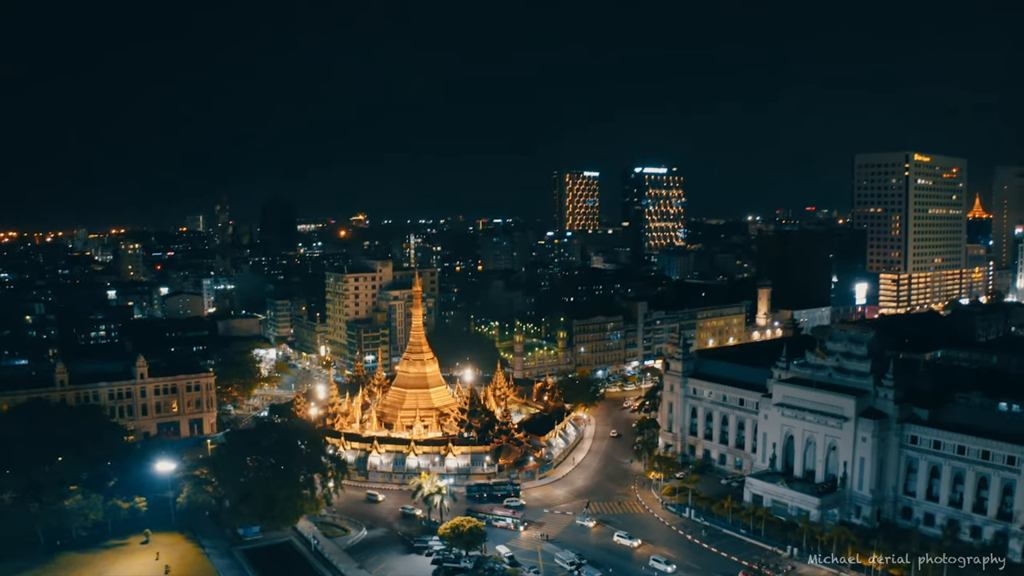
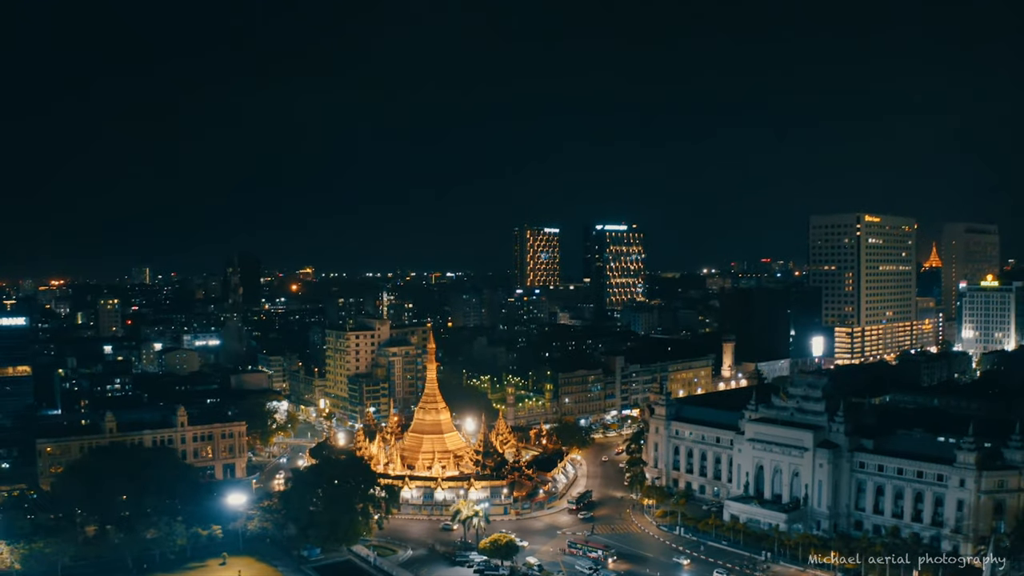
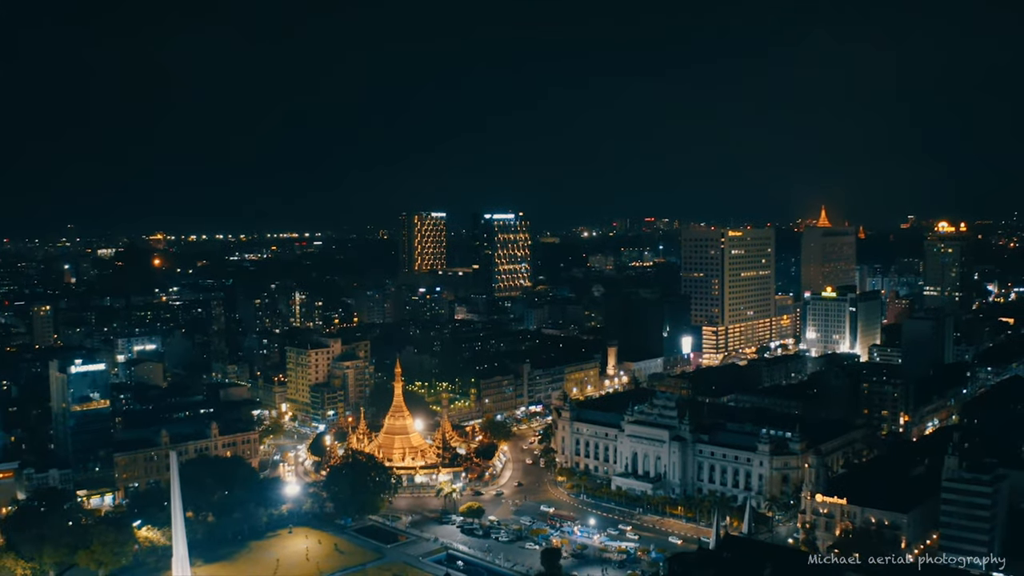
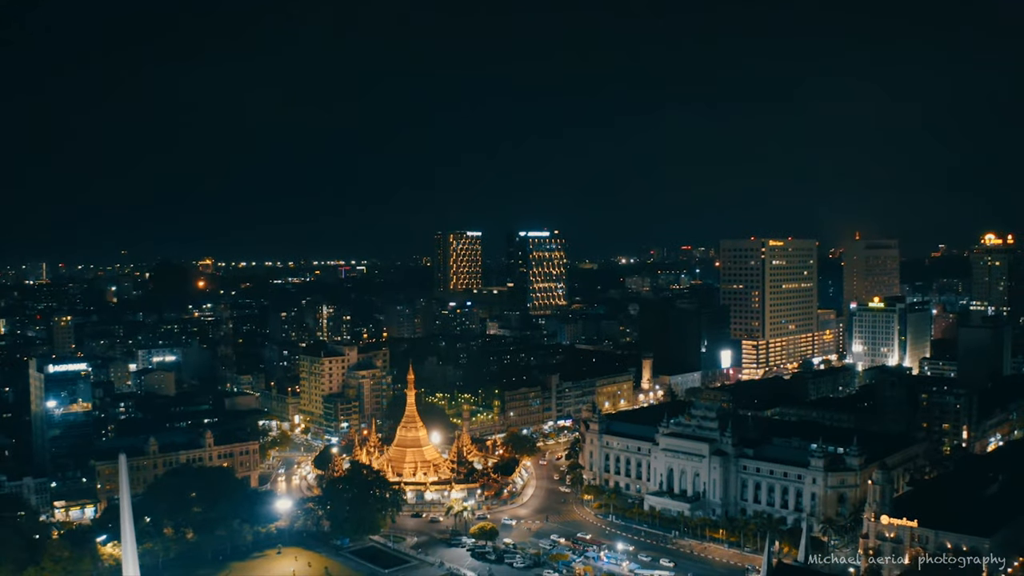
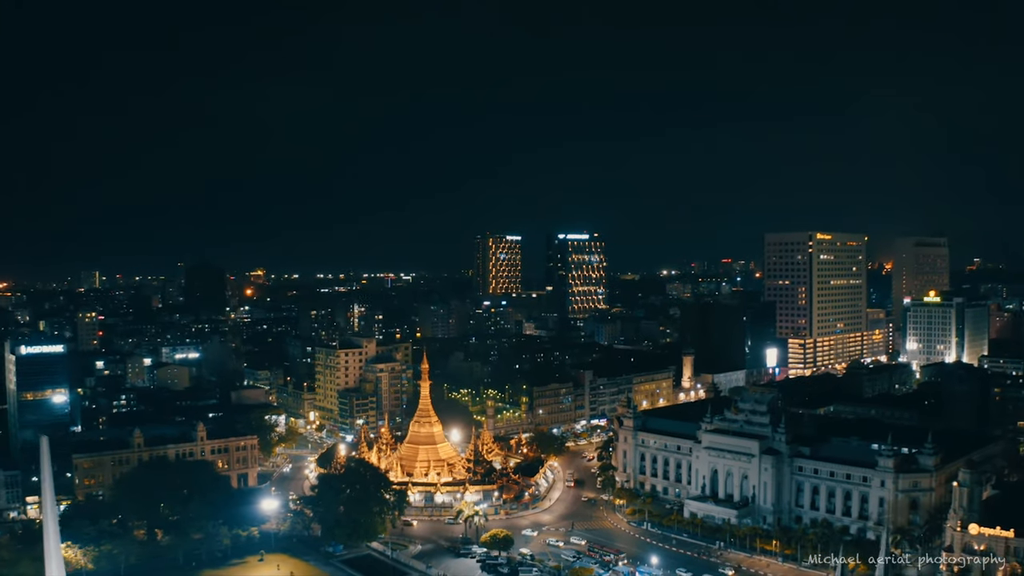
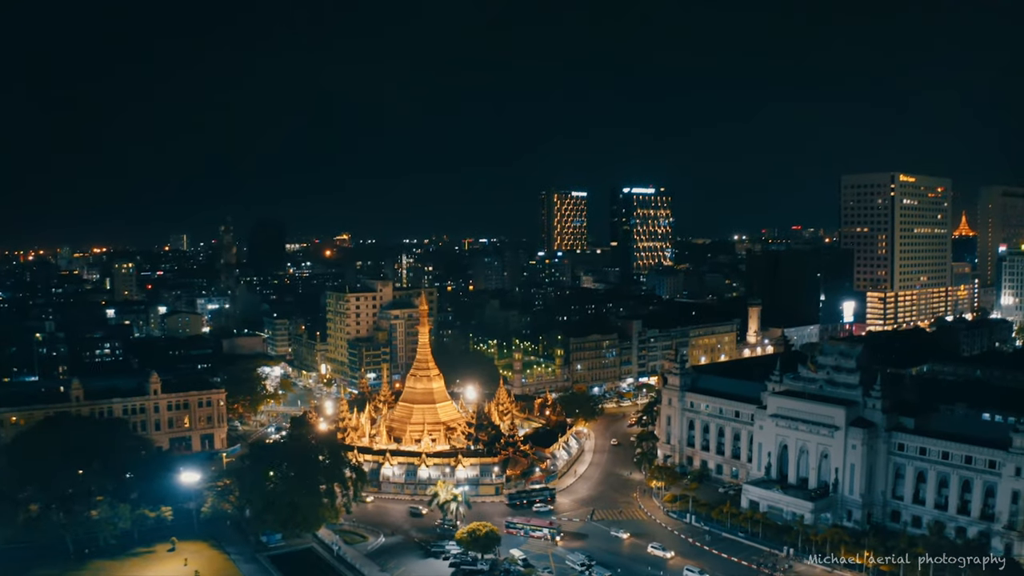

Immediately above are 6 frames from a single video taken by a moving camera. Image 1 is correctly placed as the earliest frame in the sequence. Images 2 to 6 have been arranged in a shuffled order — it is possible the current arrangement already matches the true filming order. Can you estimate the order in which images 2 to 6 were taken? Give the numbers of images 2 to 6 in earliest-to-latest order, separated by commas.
6, 2, 5, 4, 3
